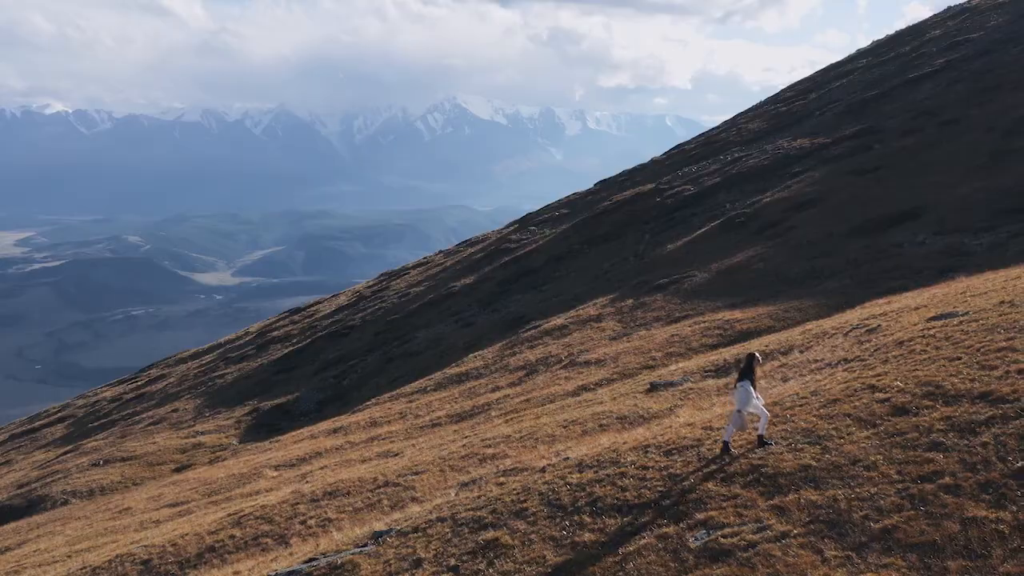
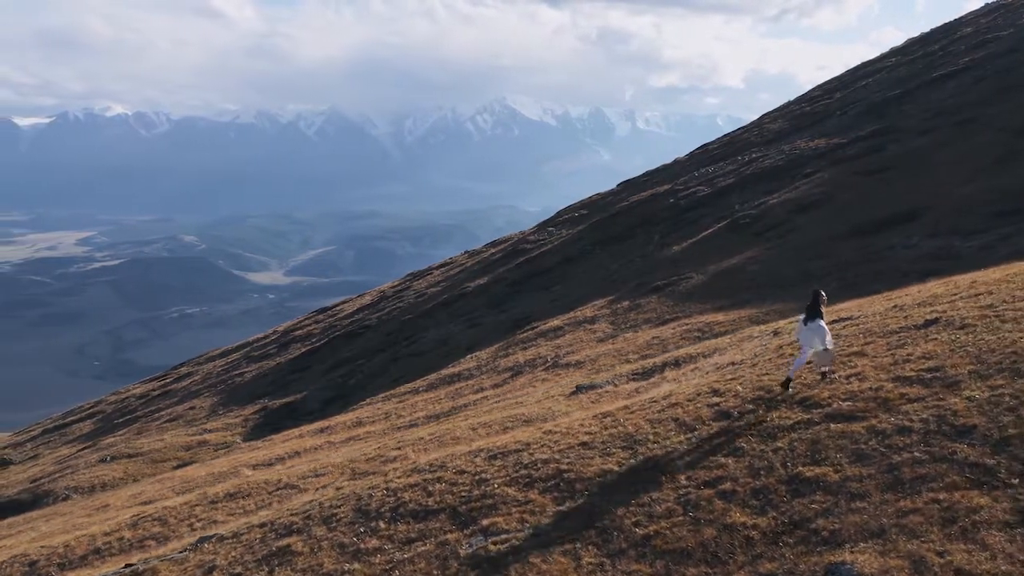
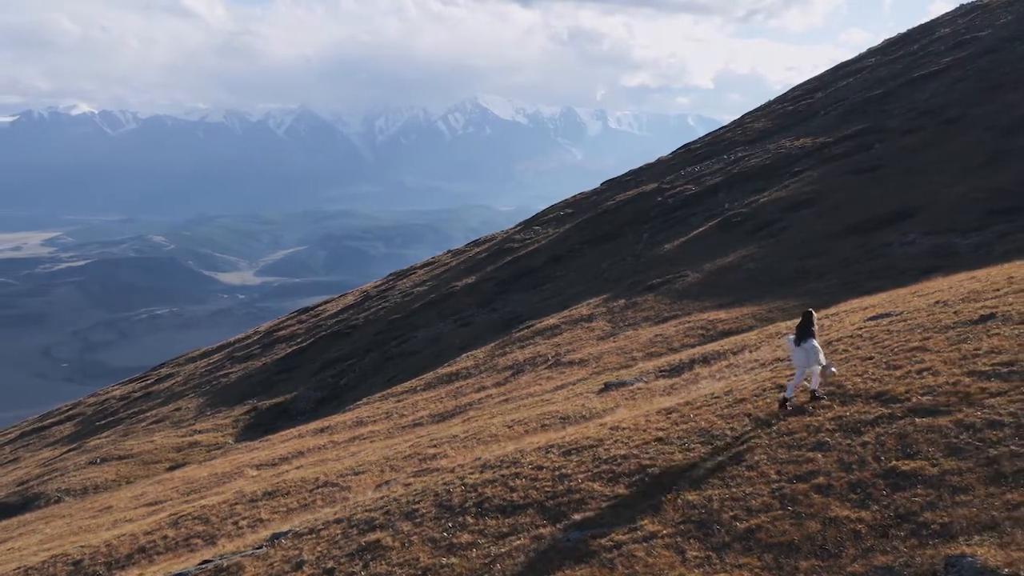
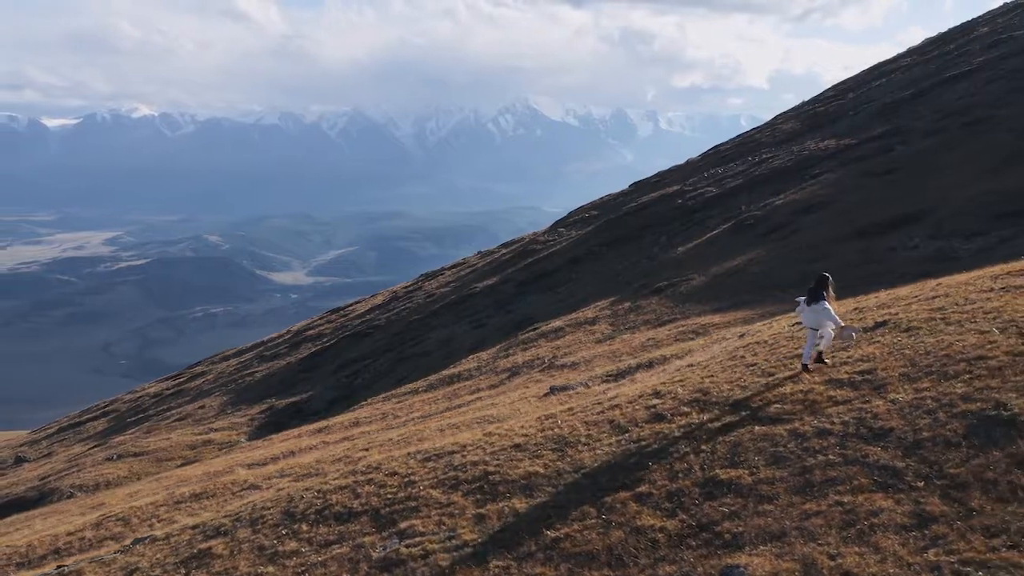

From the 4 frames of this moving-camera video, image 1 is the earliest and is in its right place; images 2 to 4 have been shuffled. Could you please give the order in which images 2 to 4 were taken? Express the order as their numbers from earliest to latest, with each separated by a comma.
3, 2, 4
